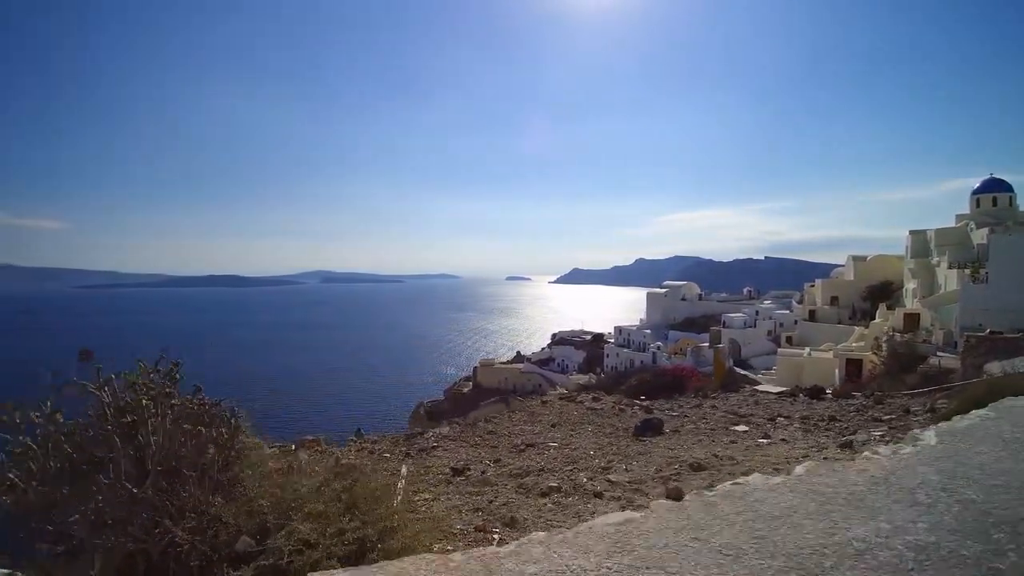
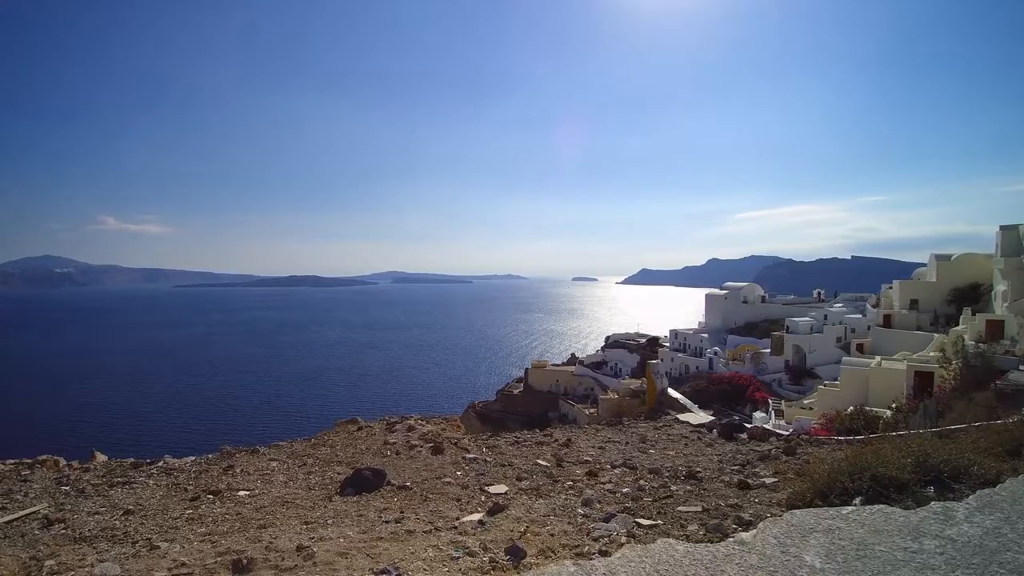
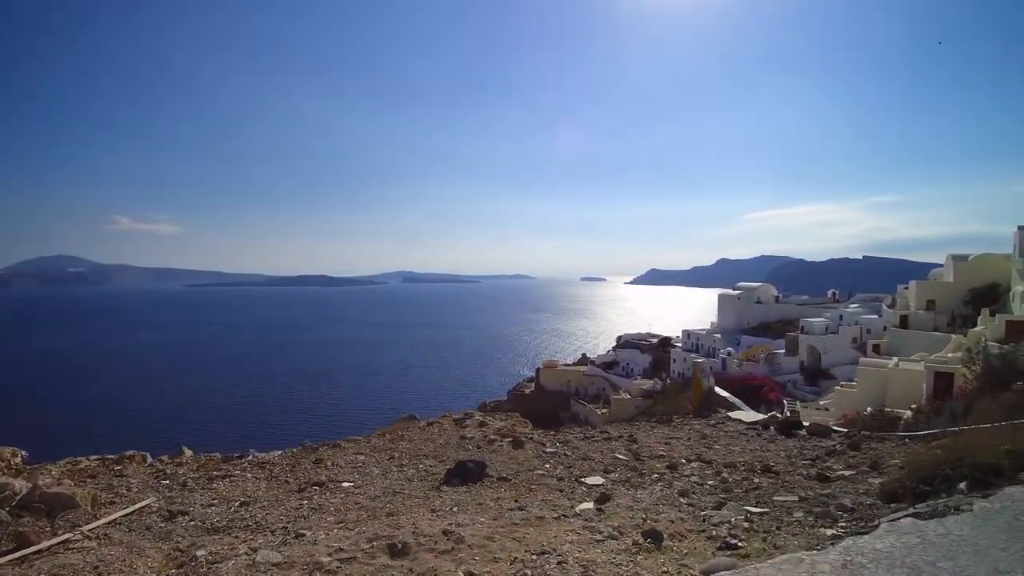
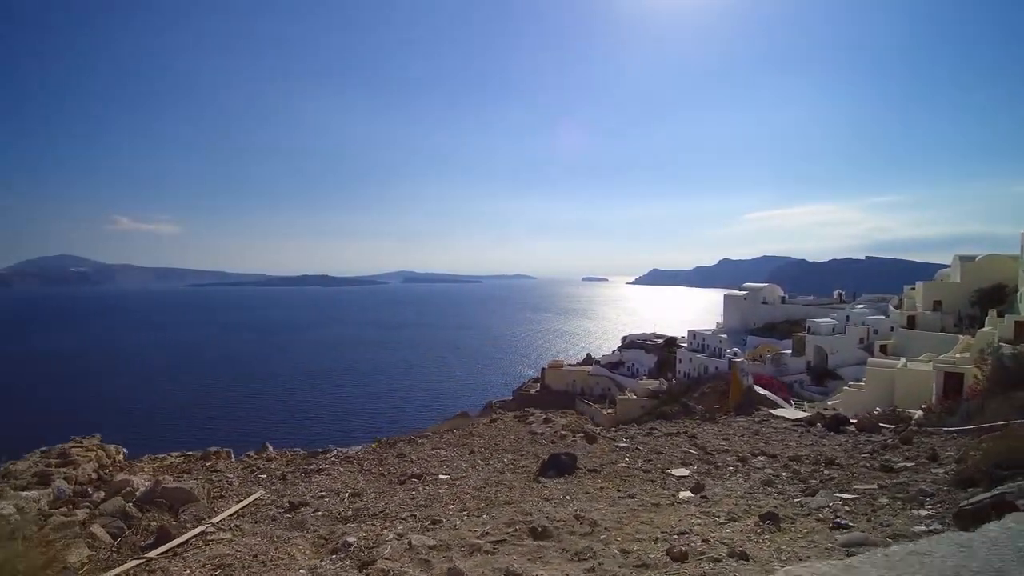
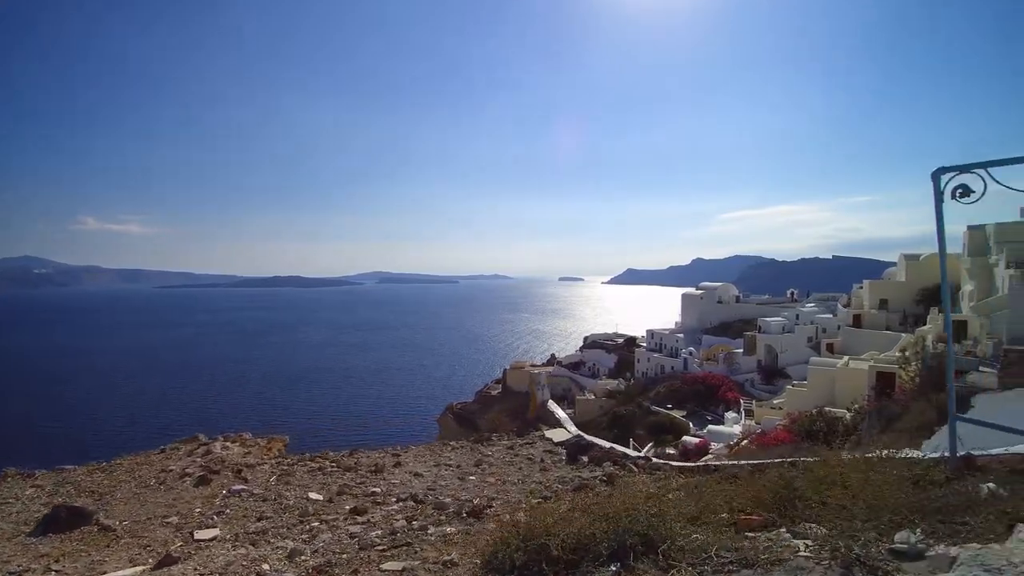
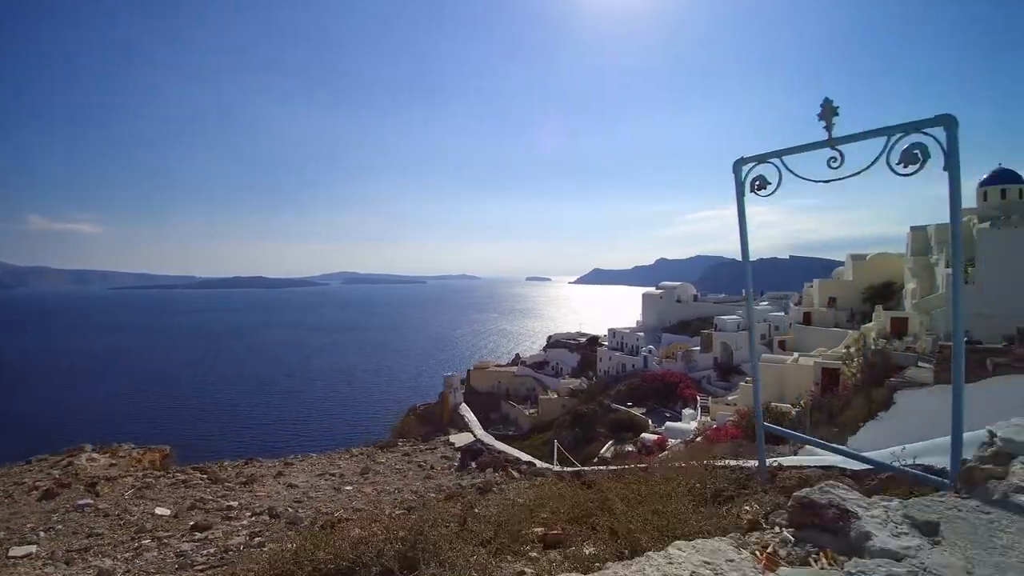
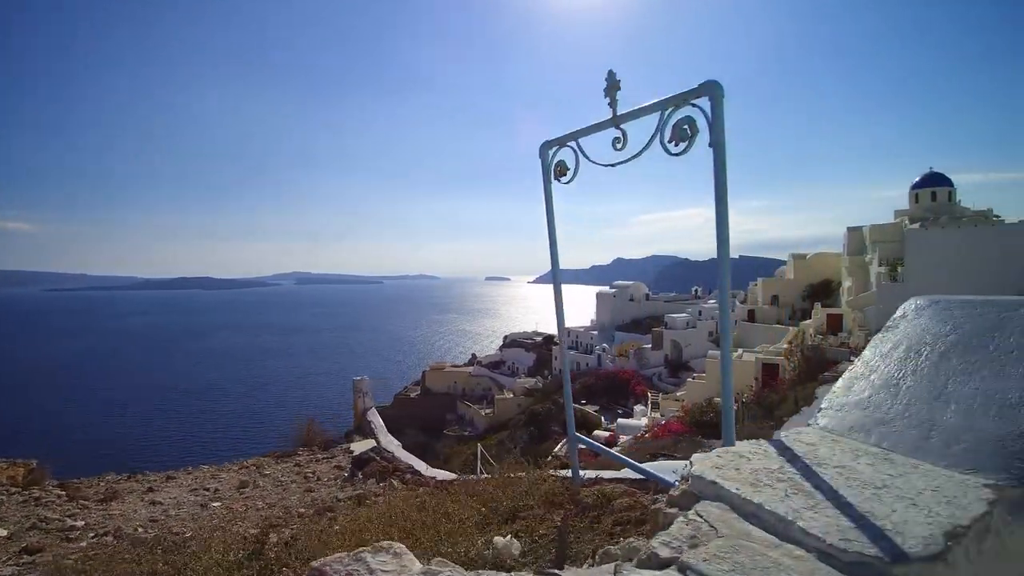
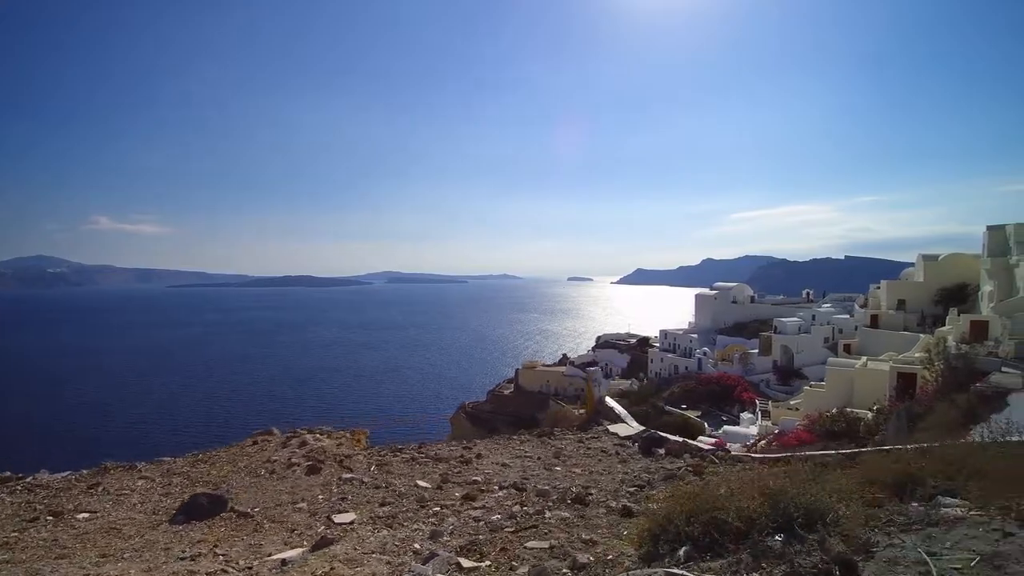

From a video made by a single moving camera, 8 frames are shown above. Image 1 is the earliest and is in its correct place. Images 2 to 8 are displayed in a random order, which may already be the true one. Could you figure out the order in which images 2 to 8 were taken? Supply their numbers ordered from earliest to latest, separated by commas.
4, 3, 2, 8, 5, 6, 7
